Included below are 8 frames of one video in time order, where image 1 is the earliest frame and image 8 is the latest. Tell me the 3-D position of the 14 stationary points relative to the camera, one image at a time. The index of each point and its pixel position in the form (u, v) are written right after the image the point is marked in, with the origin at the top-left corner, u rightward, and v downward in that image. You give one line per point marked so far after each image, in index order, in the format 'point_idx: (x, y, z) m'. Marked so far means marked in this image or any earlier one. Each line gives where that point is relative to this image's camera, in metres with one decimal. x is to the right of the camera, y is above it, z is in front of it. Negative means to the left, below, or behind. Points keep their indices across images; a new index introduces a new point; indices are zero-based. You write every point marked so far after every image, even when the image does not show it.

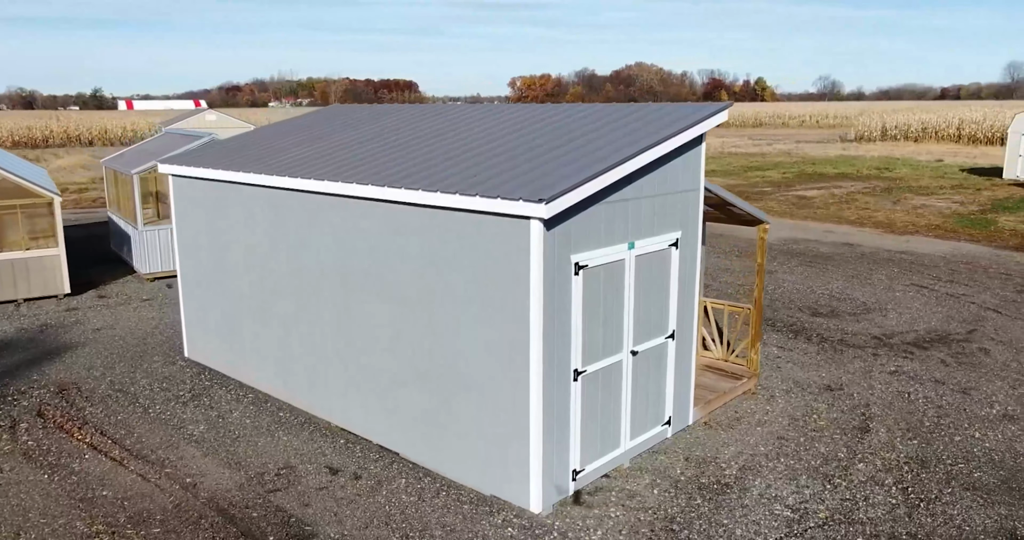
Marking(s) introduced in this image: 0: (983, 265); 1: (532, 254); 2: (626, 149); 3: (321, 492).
0: (+7.8, +0.1, +13.4) m
1: (+0.2, +0.1, +5.2) m
2: (+0.9, +0.9, +5.8) m
3: (-1.4, -1.7, +6.0) m
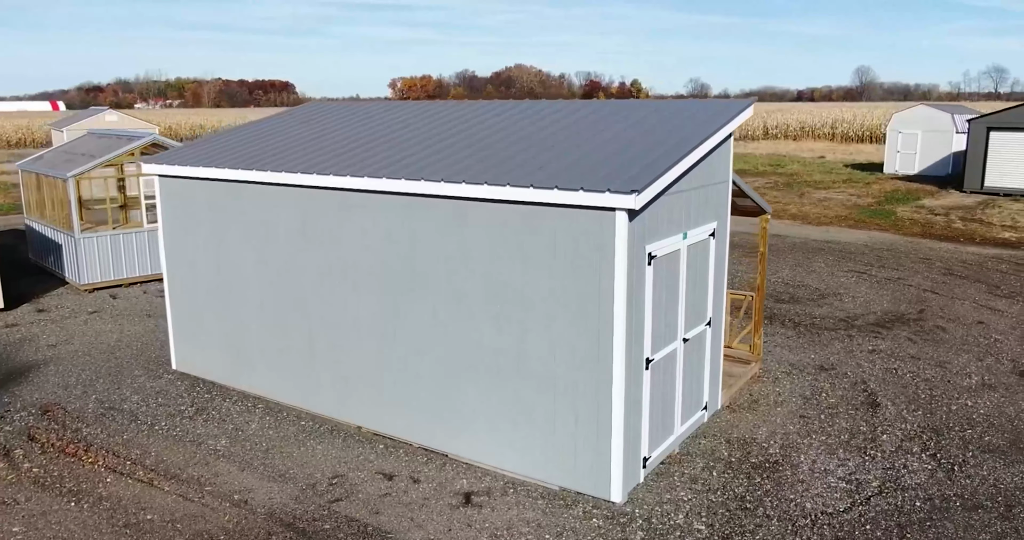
0: (+7.1, +0.3, +14.5) m
1: (+0.7, +0.2, +5.2) m
2: (+1.3, +1.0, +5.9) m
3: (-0.9, -1.7, +5.8) m
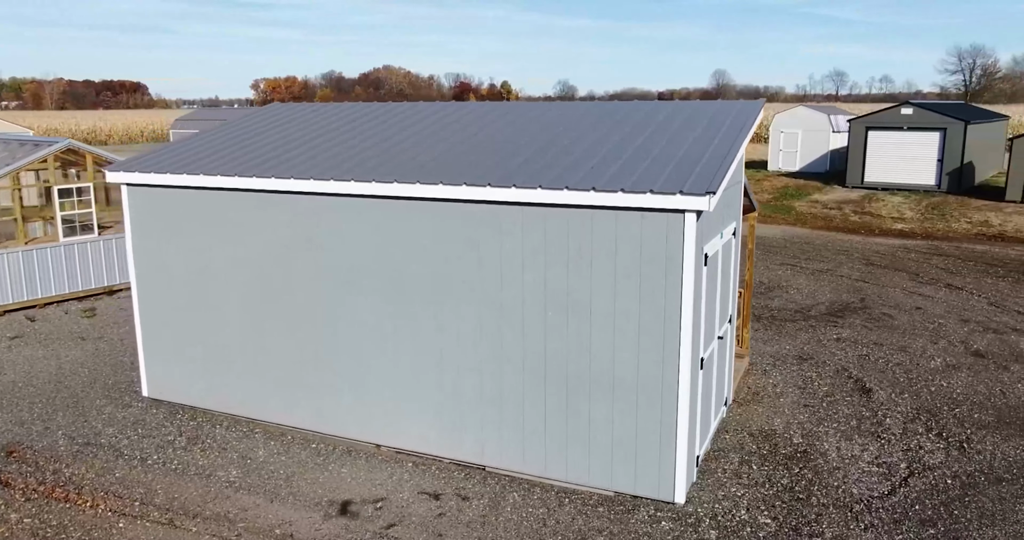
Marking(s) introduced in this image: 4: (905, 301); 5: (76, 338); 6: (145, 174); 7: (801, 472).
0: (+5.9, +0.5, +15.4) m
1: (+1.2, +0.2, +5.2) m
2: (+1.6, +1.0, +6.0) m
3: (-0.5, -1.7, +5.5) m
4: (+5.5, -0.4, +11.1) m
5: (-5.3, -0.8, +9.8) m
6: (-3.2, +0.8, +7.1) m
7: (+2.2, -1.5, +6.2) m
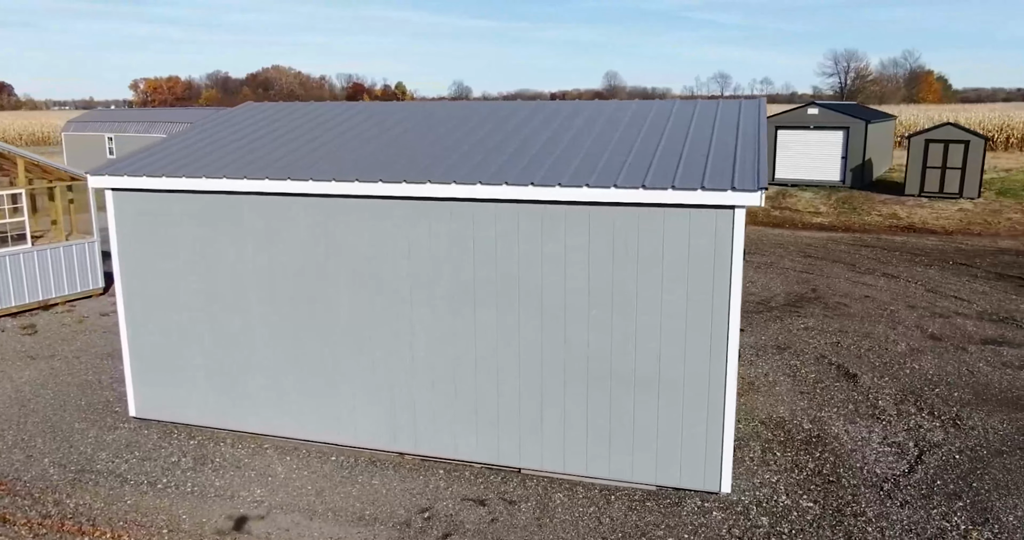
0: (+4.8, +0.6, +16.1) m
1: (+1.5, +0.2, +5.4) m
2: (+1.8, +1.0, +6.2) m
3: (-0.1, -1.7, +5.4) m
4: (+5.0, -0.3, +11.8) m
5: (-5.5, -1.0, +9.0) m
6: (-3.1, +0.8, +6.7) m
7: (+2.5, -1.5, +6.4) m
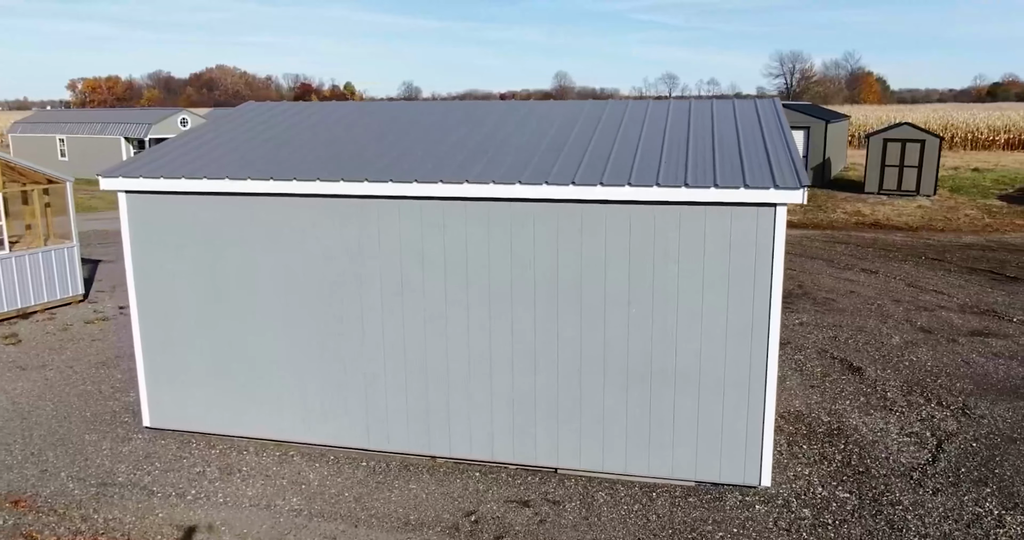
0: (+4.4, +0.7, +16.4) m
1: (+1.8, +0.2, +5.5) m
2: (+2.1, +1.1, +6.3) m
3: (+0.2, -1.7, +5.4) m
4: (+4.9, -0.2, +12.1) m
5: (-5.4, -1.1, +8.6) m
6: (-2.9, +0.7, +6.4) m
7: (+2.7, -1.4, +6.6) m
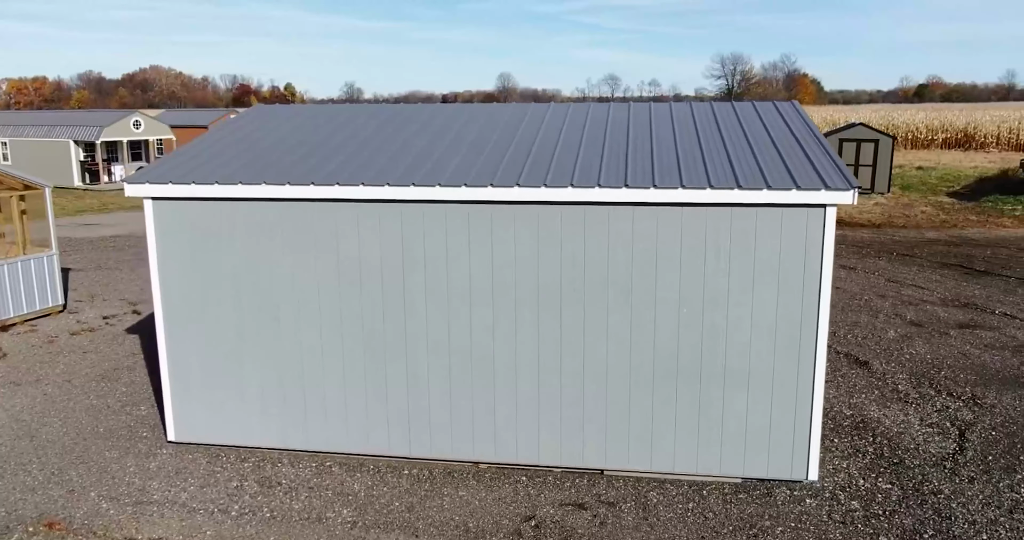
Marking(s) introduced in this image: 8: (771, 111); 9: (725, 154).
0: (+4.0, +0.7, +16.6) m
1: (+2.2, +0.2, +5.6) m
2: (+2.4, +1.1, +6.4) m
3: (+0.7, -1.7, +5.4) m
4: (+4.8, -0.2, +12.4) m
5: (-5.2, -1.2, +8.2) m
6: (-2.6, +0.6, +6.2) m
7: (+3.1, -1.4, +6.7) m
8: (+2.3, +1.4, +7.1) m
9: (+1.6, +0.9, +6.2) m
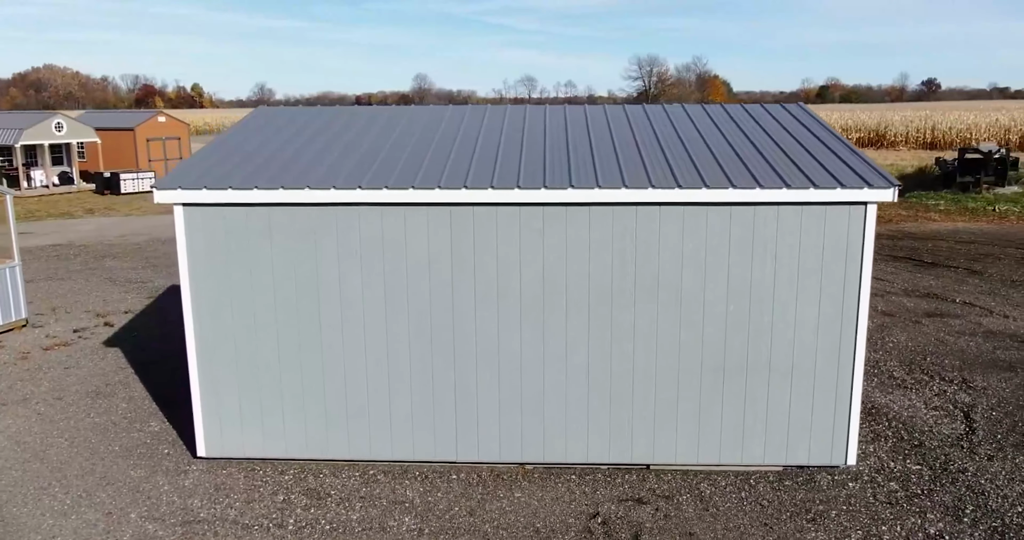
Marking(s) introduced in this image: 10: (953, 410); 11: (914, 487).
0: (+3.2, +0.8, +17.1) m
1: (+2.6, +0.3, +5.9) m
2: (+2.6, +1.1, +6.7) m
3: (+1.1, -1.7, +5.5) m
4: (+4.4, -0.1, +12.9) m
5: (-5.0, -1.3, +7.7) m
6: (-2.3, +0.6, +6.0) m
7: (+3.4, -1.4, +7.1) m
8: (+2.5, +1.4, +7.4) m
9: (+1.9, +0.9, +6.4) m
10: (+4.1, -1.3, +7.4) m
11: (+3.0, -1.6, +6.0) m
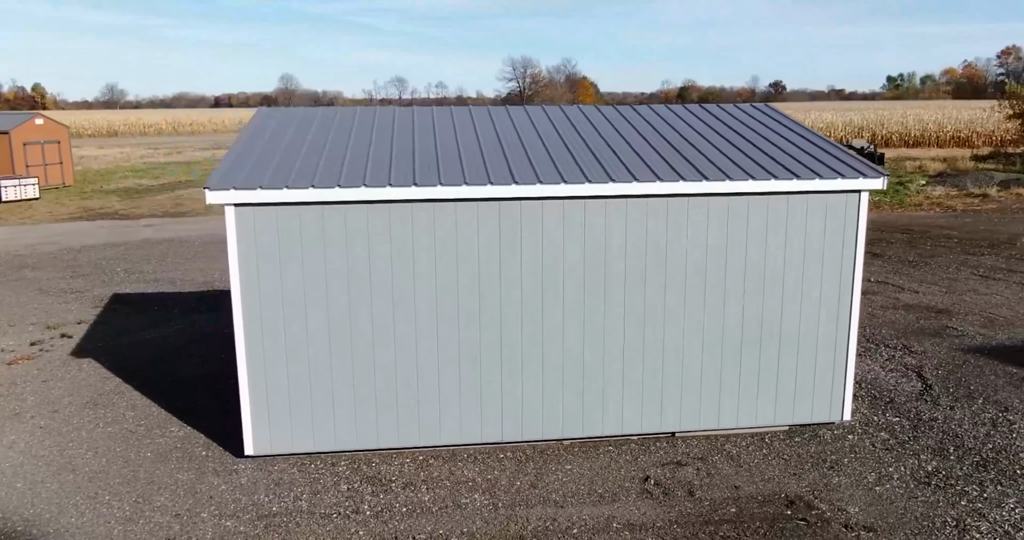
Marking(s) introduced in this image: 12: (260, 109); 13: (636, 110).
0: (+1.7, +0.9, +17.9) m
1: (+2.9, +0.4, +6.7) m
2: (+2.8, +1.3, +7.6) m
3: (+1.6, -1.6, +6.2) m
4: (+3.6, +0.1, +14.0) m
5: (-4.8, -1.4, +7.3) m
6: (-1.9, +0.6, +6.1) m
7: (+3.5, -1.2, +8.1) m
8: (+2.5, +1.6, +8.2) m
9: (+2.2, +1.1, +7.1) m
10: (+4.1, -1.1, +8.5) m
11: (+3.3, -1.4, +6.9) m
12: (-2.6, +1.5, +7.8) m
13: (+1.2, +1.7, +8.4) m
